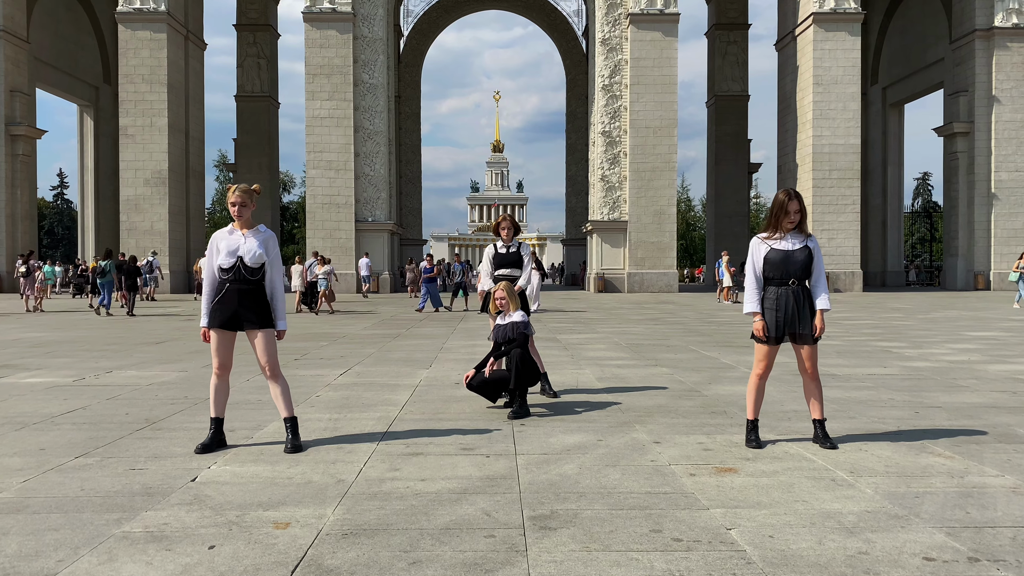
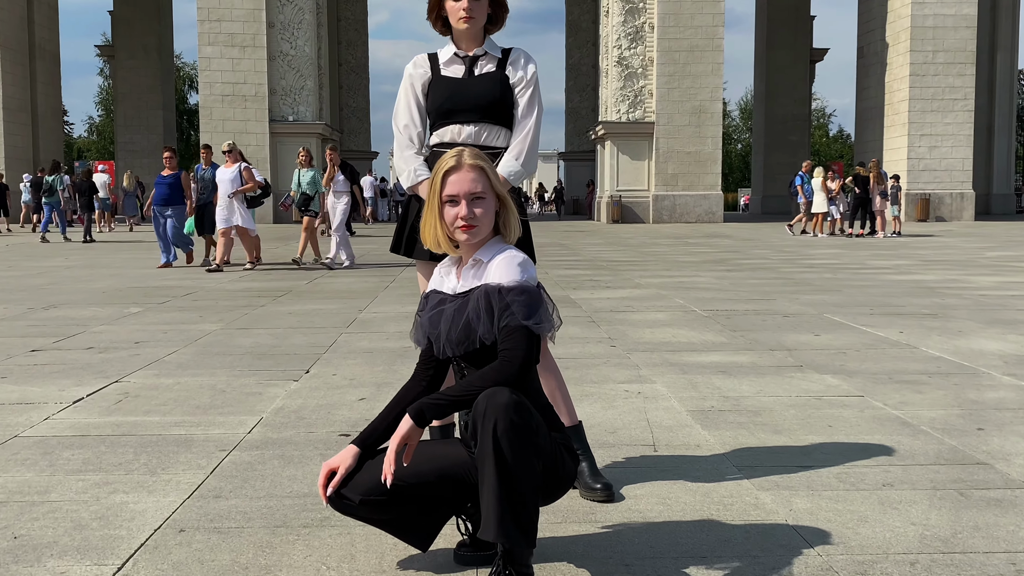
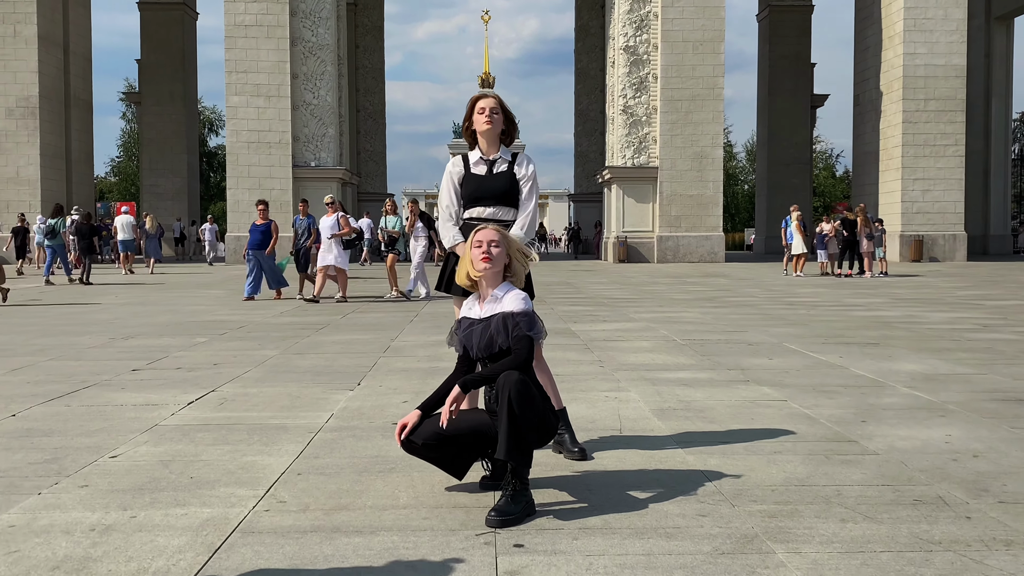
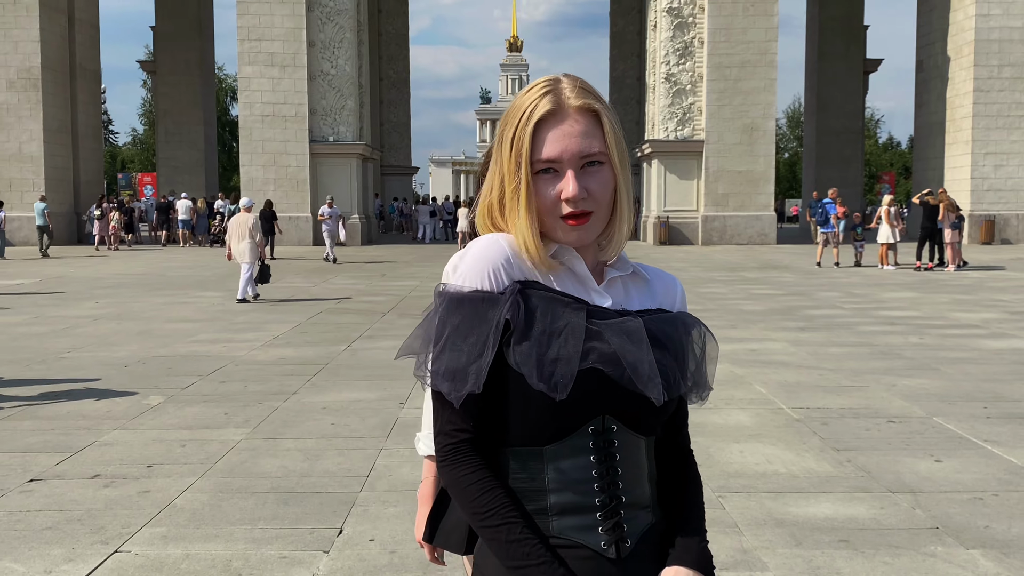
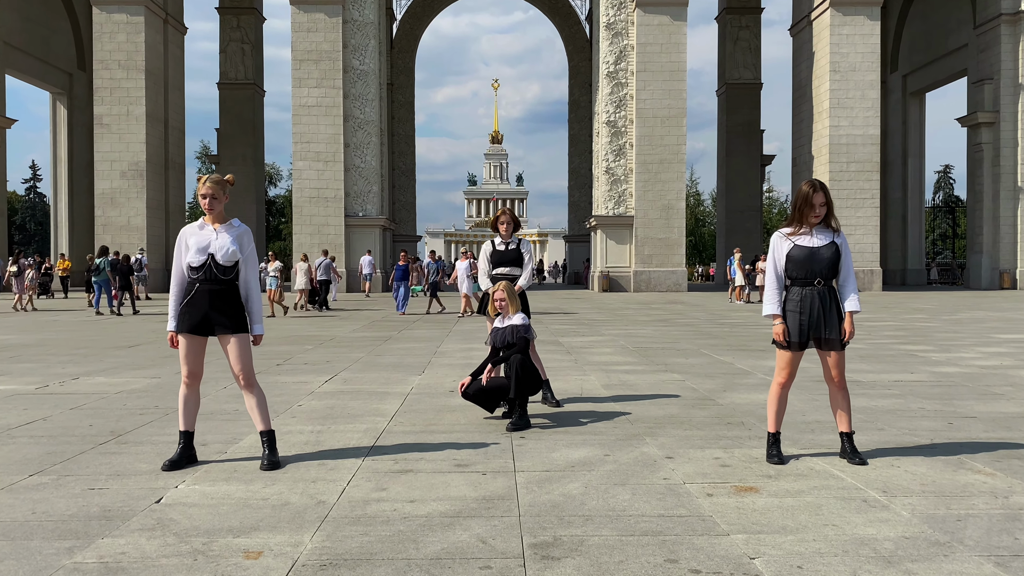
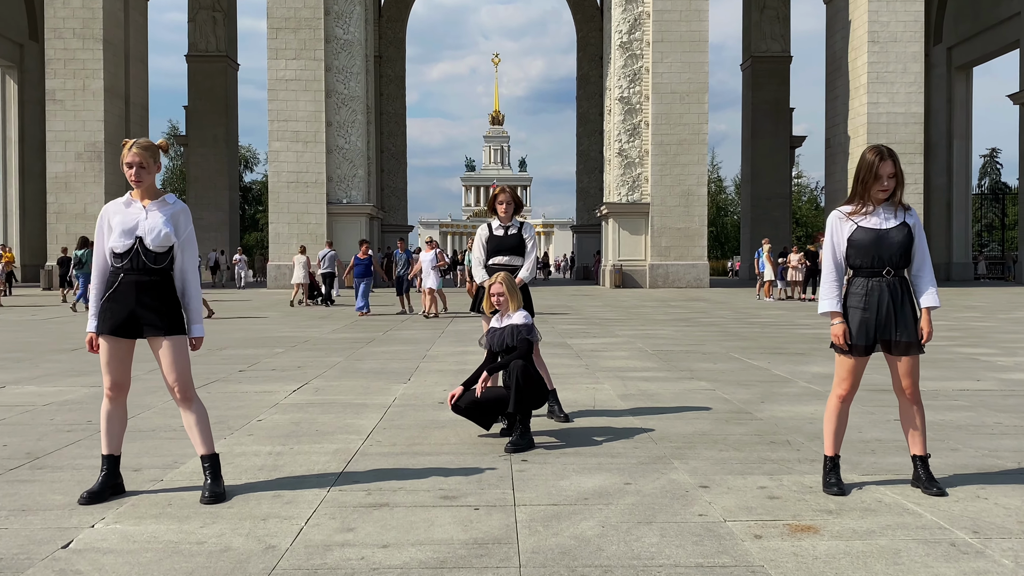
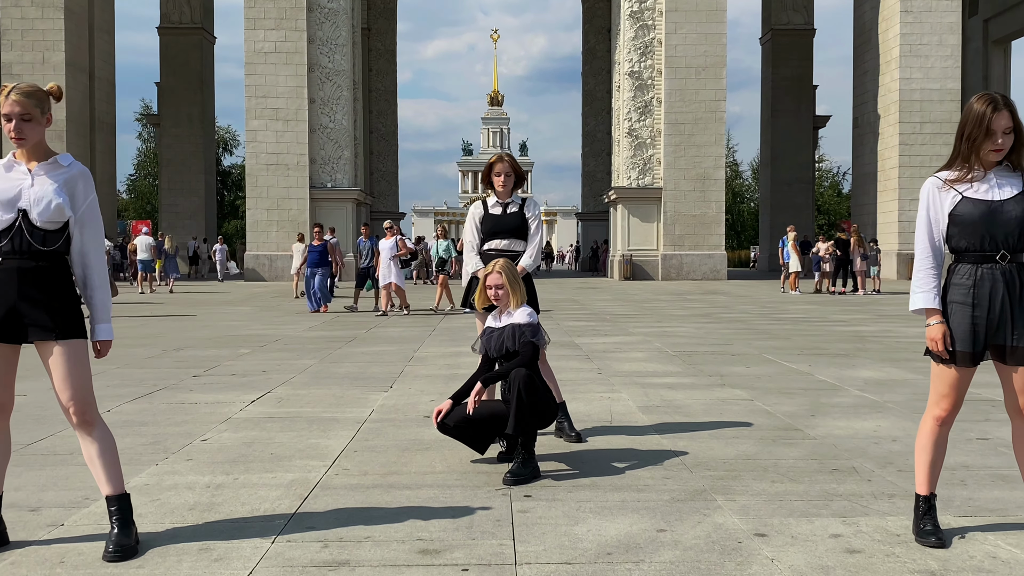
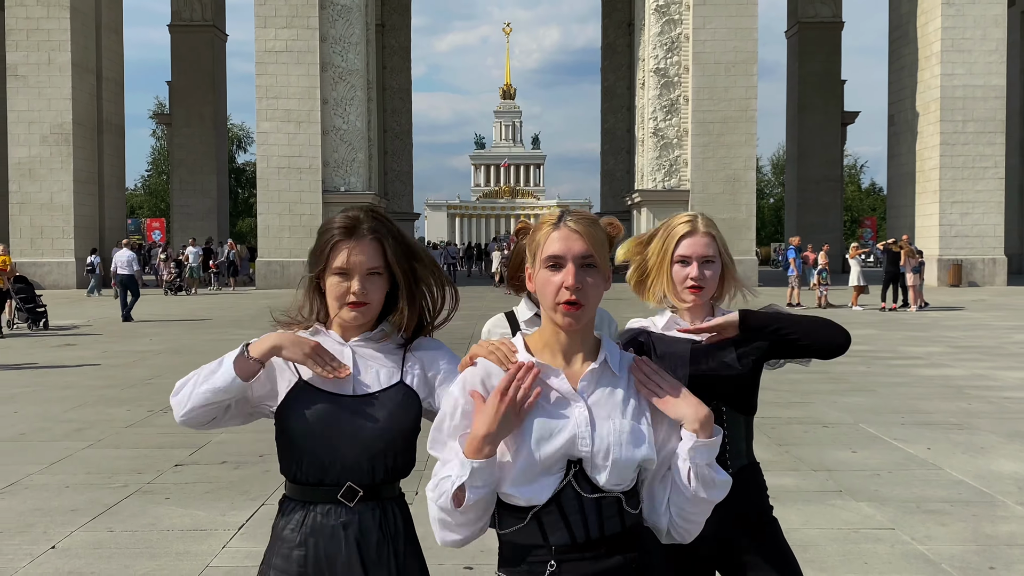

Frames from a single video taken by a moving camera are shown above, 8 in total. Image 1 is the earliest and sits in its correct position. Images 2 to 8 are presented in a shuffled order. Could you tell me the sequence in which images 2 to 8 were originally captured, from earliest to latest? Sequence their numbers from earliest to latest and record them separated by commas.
5, 6, 7, 3, 2, 4, 8
